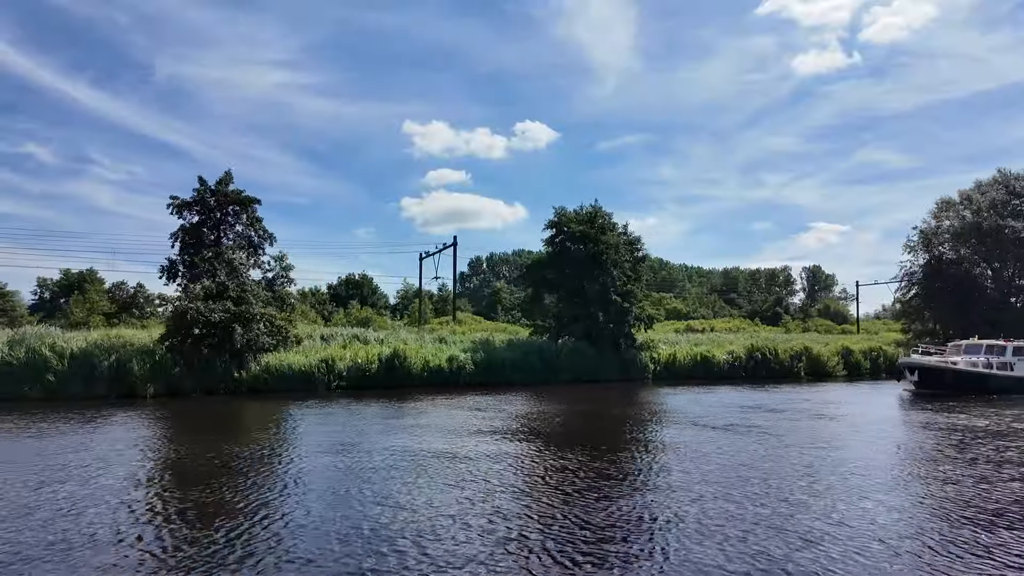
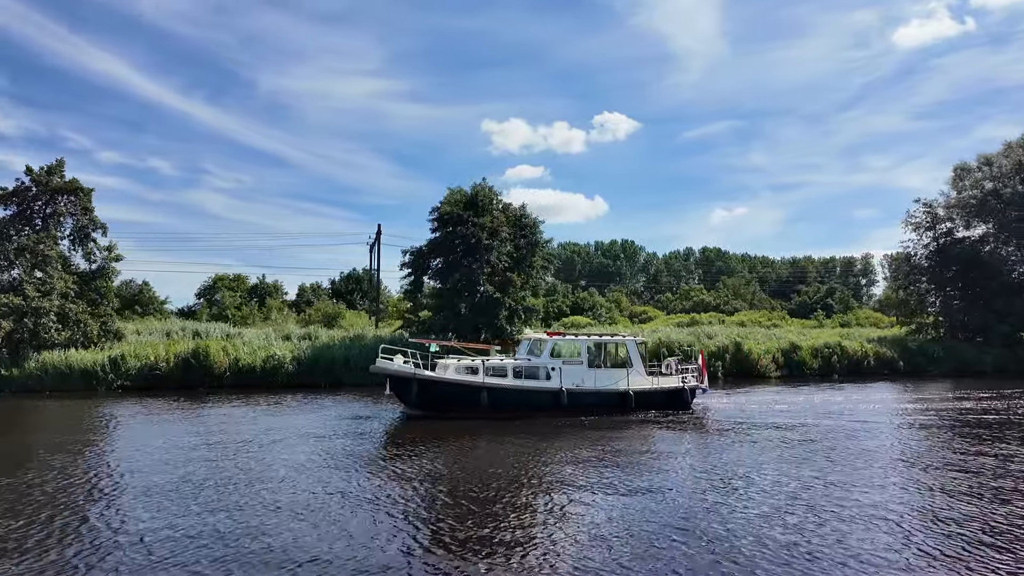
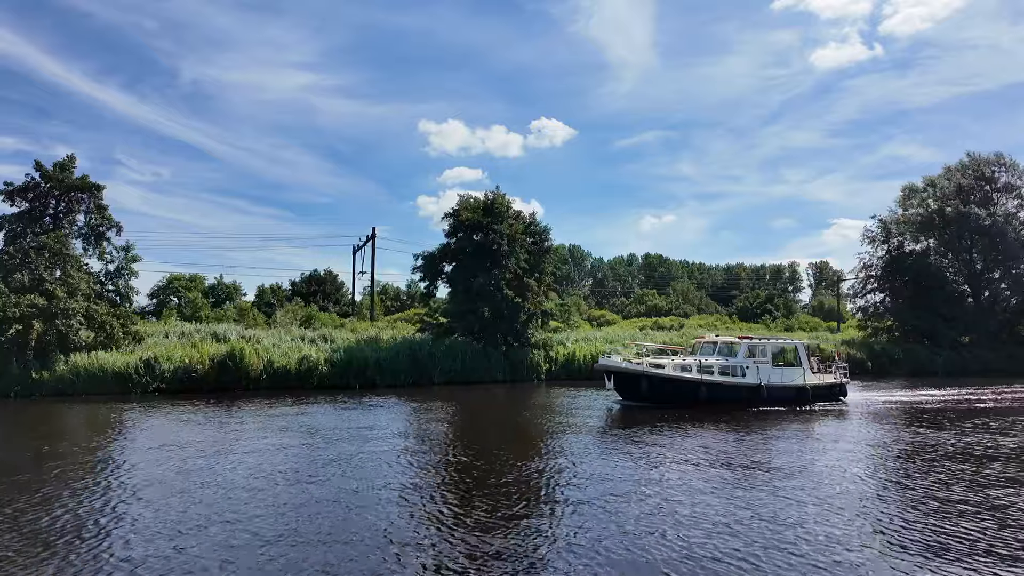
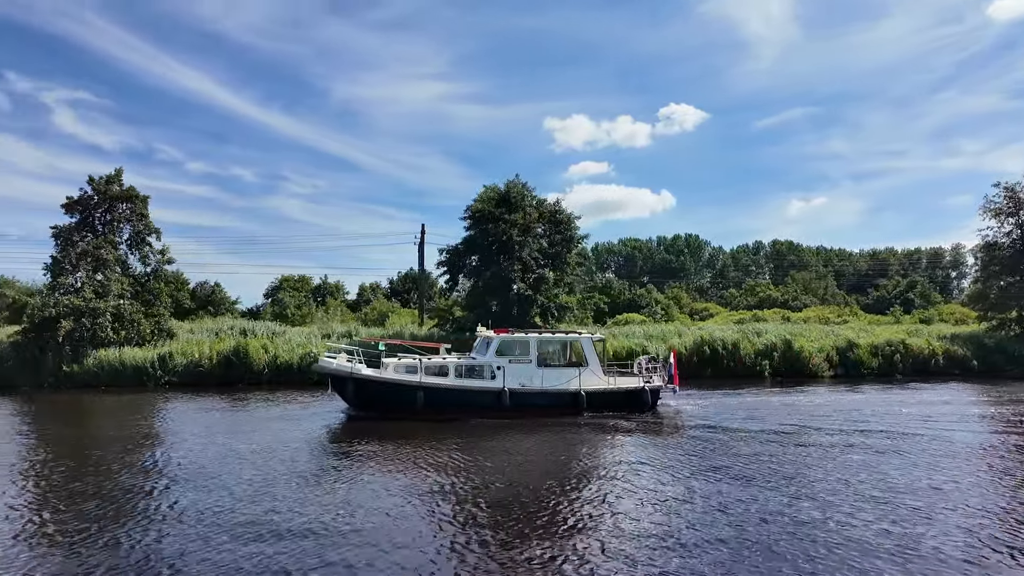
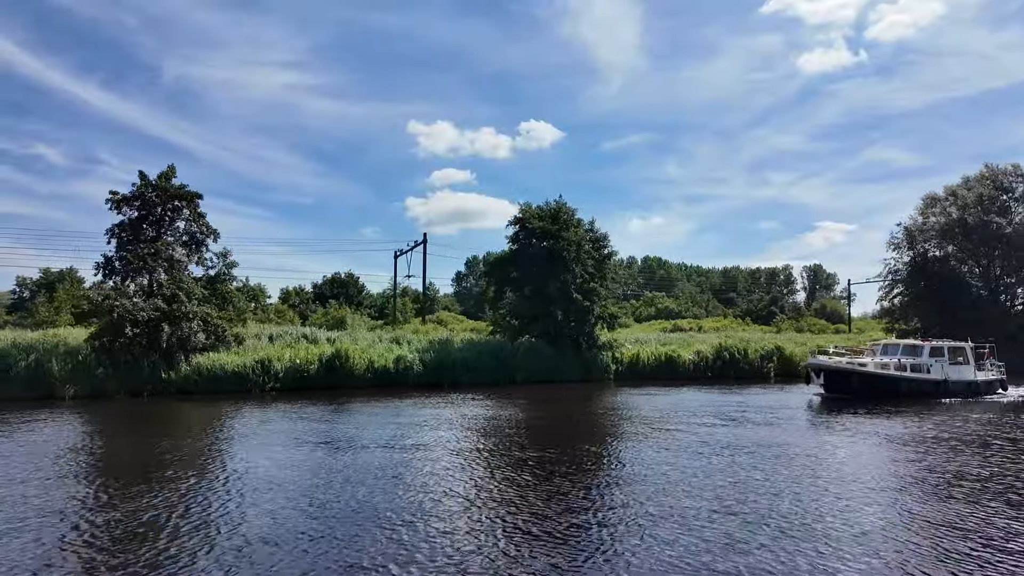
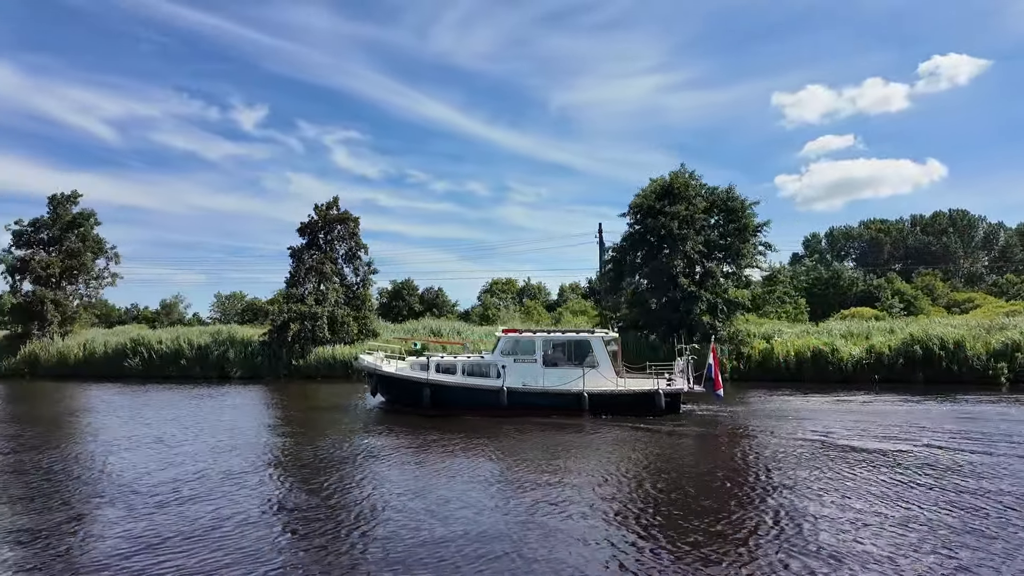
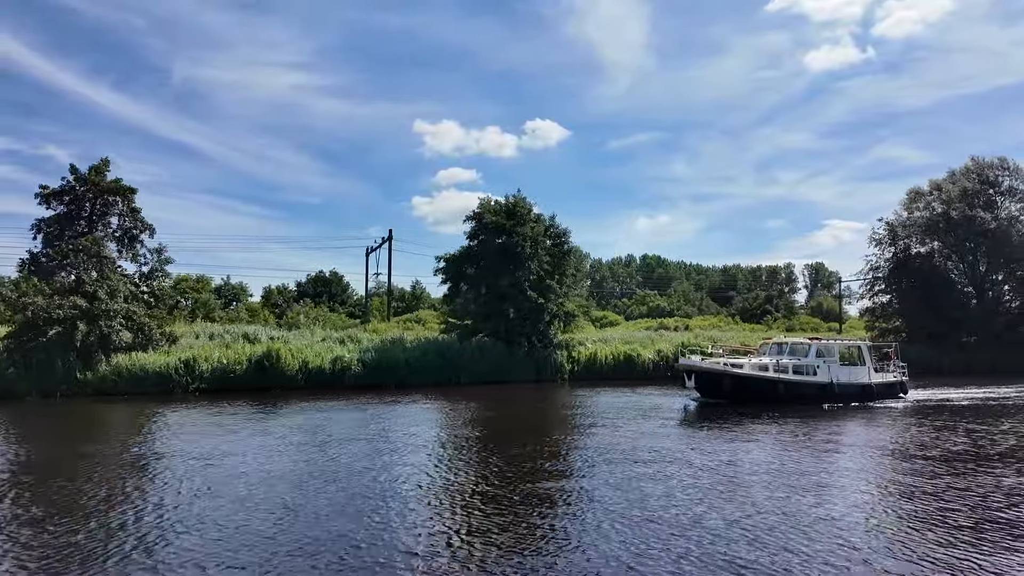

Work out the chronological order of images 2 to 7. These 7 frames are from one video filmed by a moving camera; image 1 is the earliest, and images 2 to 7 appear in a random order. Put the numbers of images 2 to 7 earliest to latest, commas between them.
5, 7, 3, 2, 4, 6
